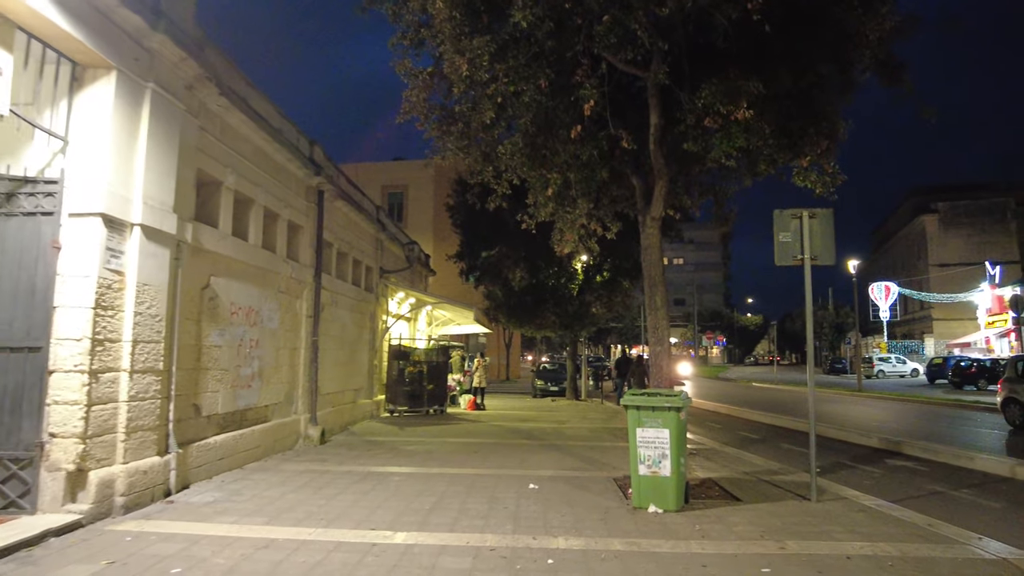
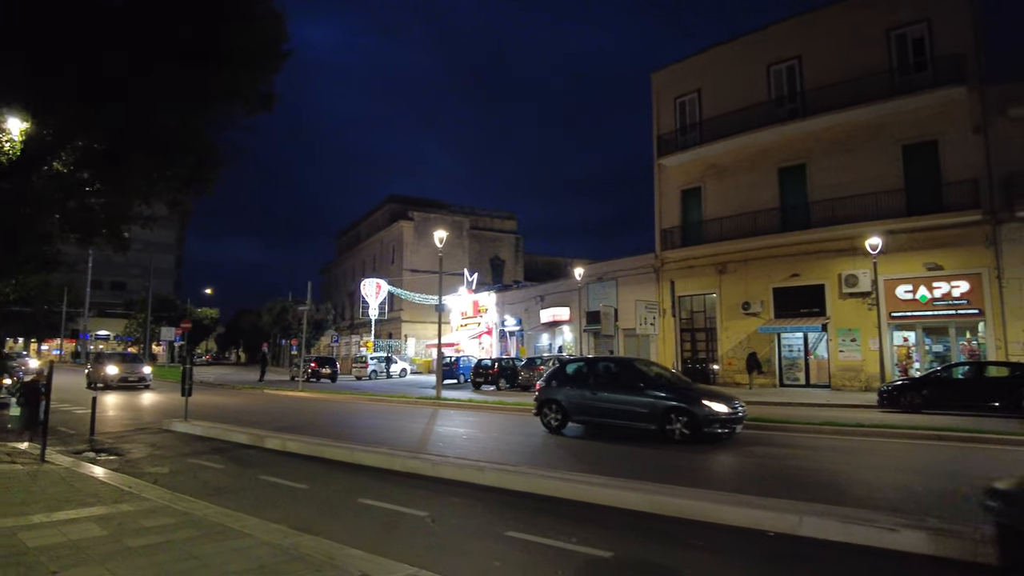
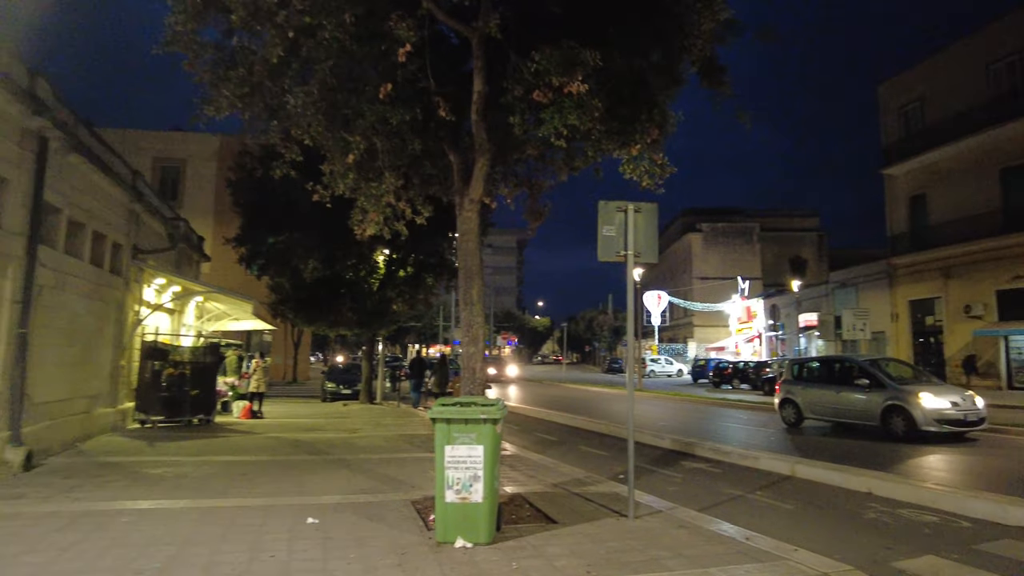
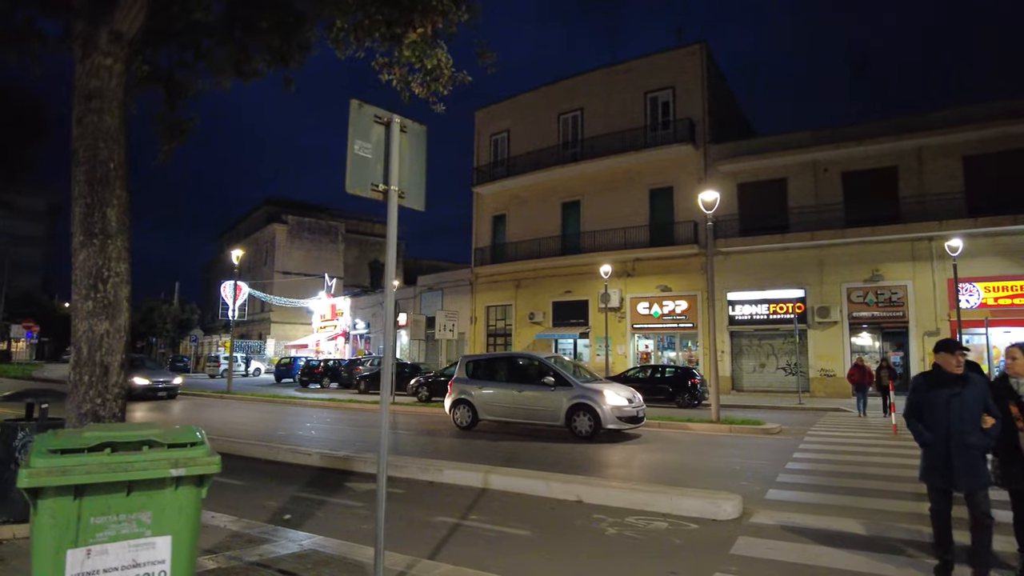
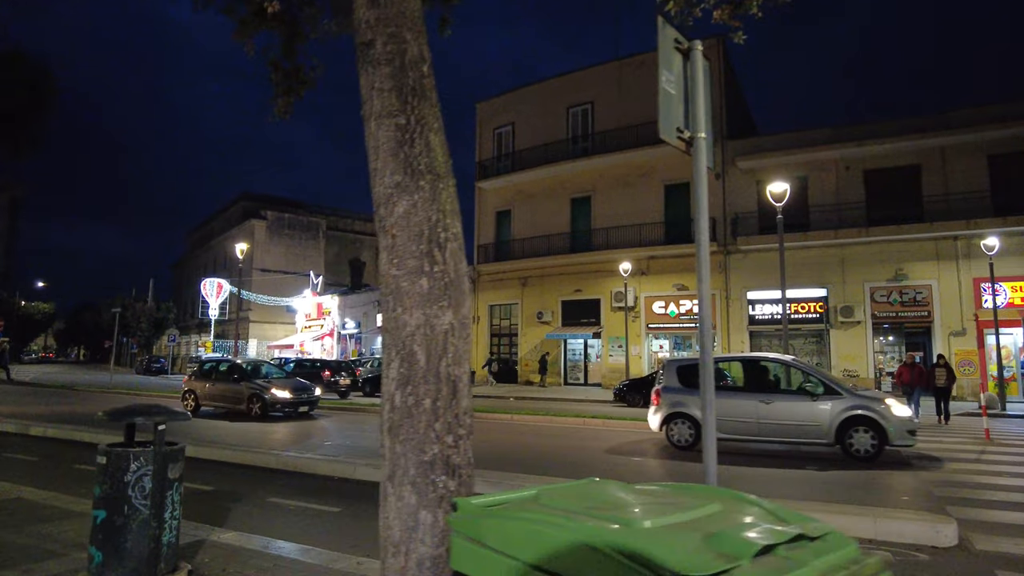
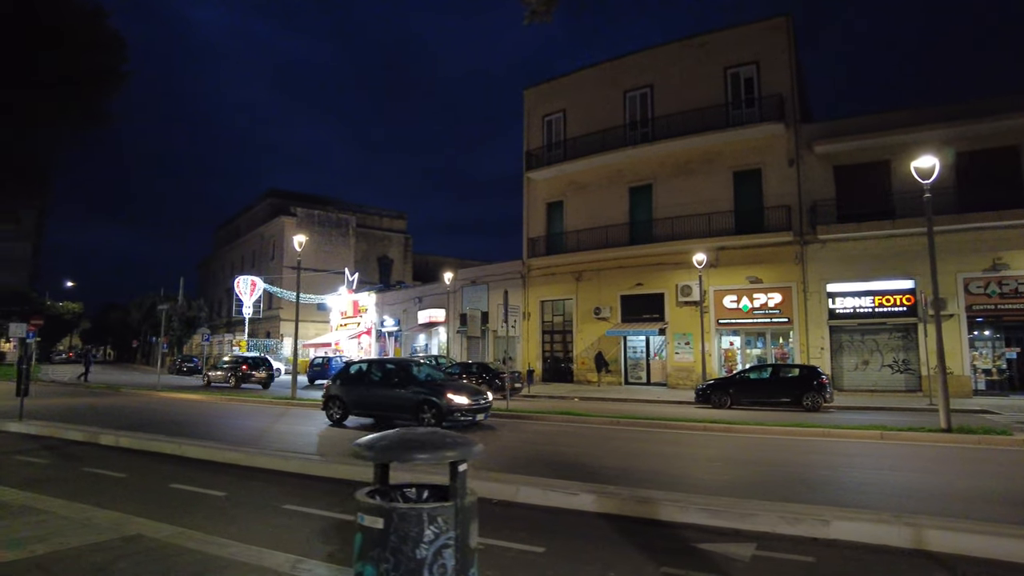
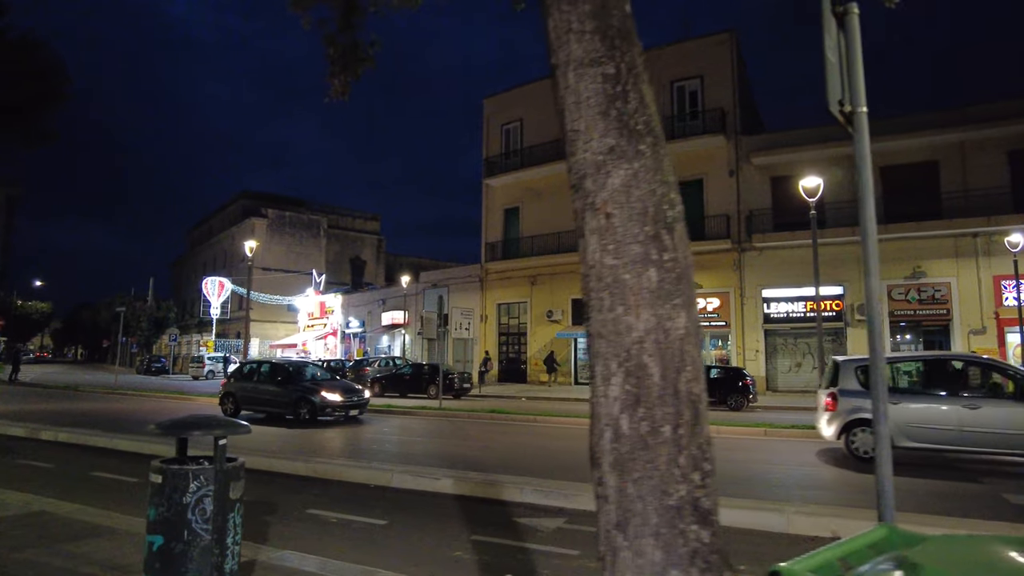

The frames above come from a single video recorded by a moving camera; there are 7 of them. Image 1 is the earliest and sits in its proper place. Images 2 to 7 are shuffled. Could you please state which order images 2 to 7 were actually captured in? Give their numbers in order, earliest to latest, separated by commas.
3, 4, 5, 7, 6, 2
